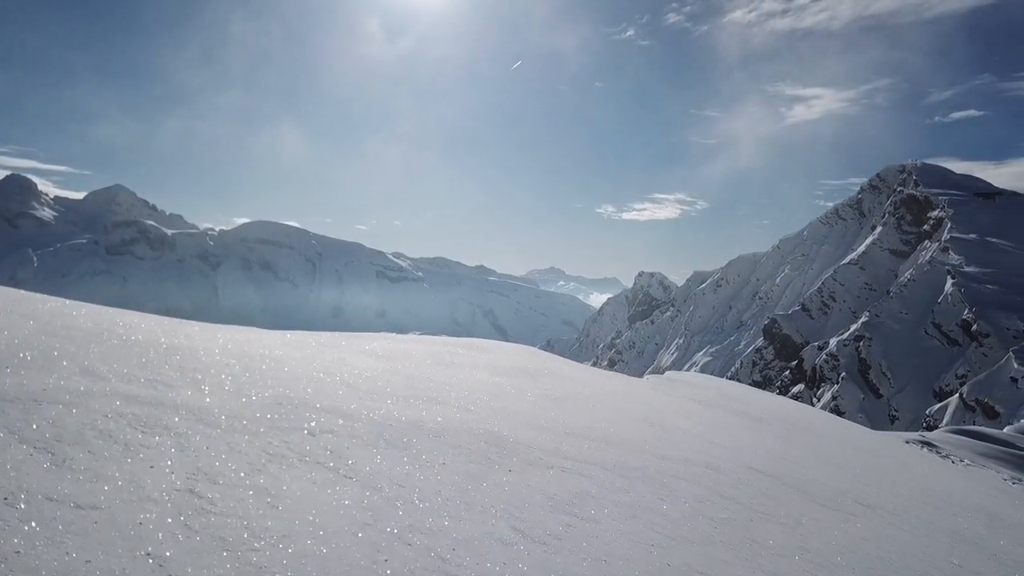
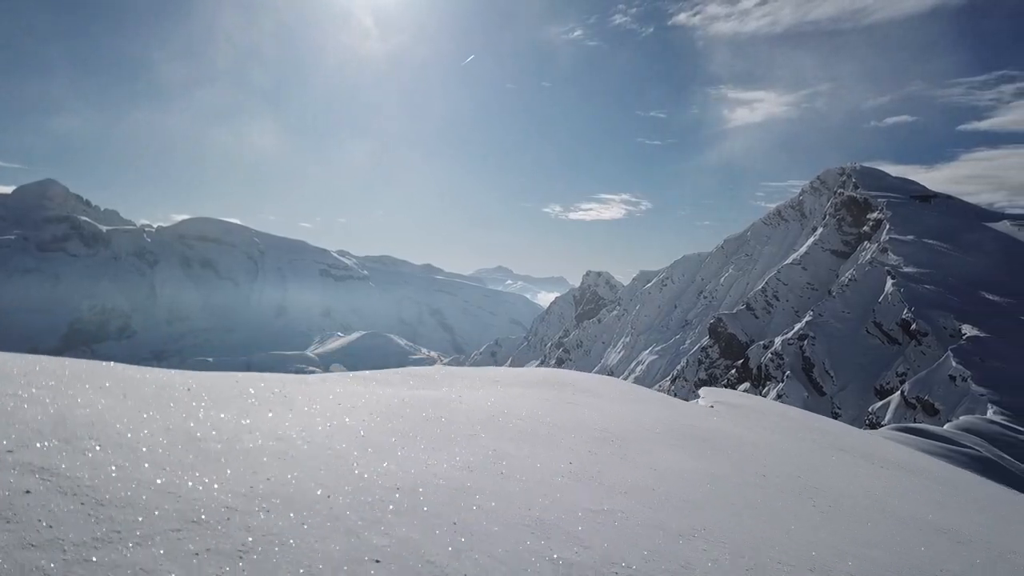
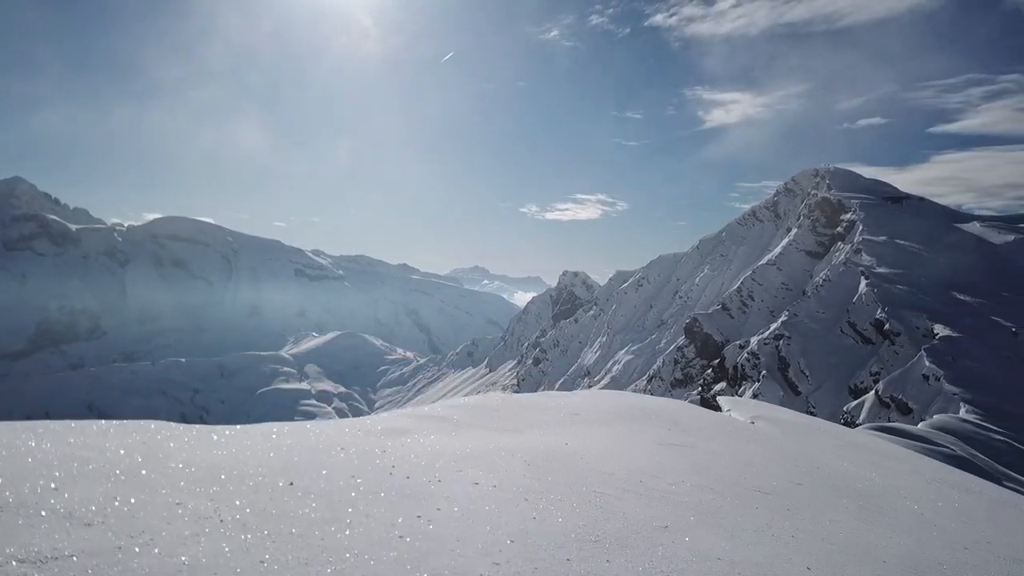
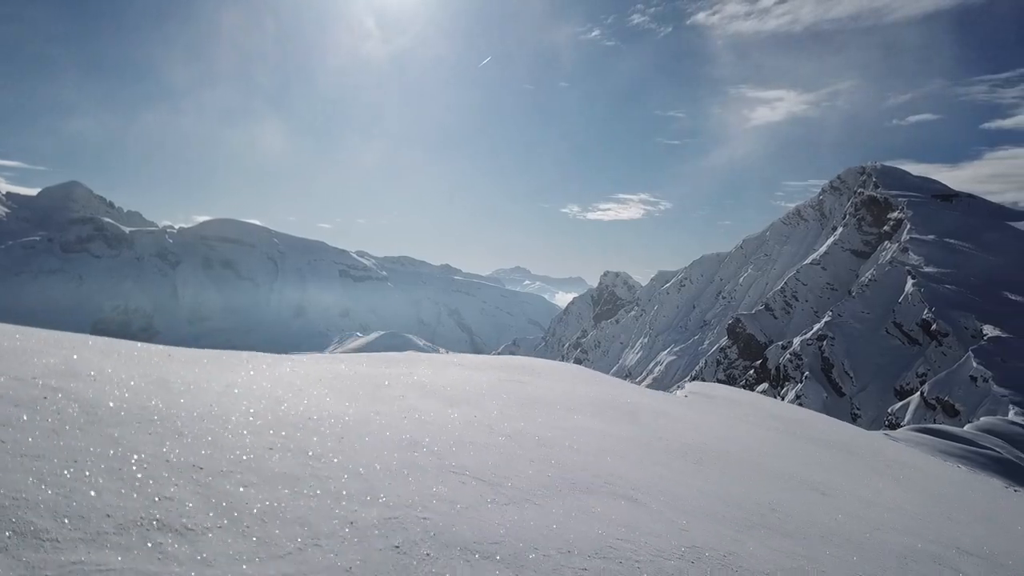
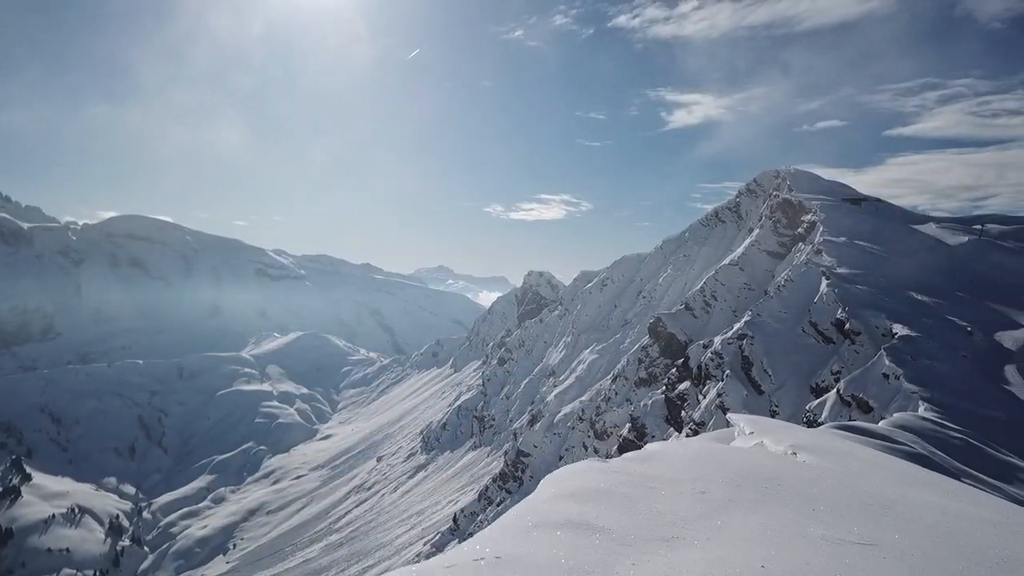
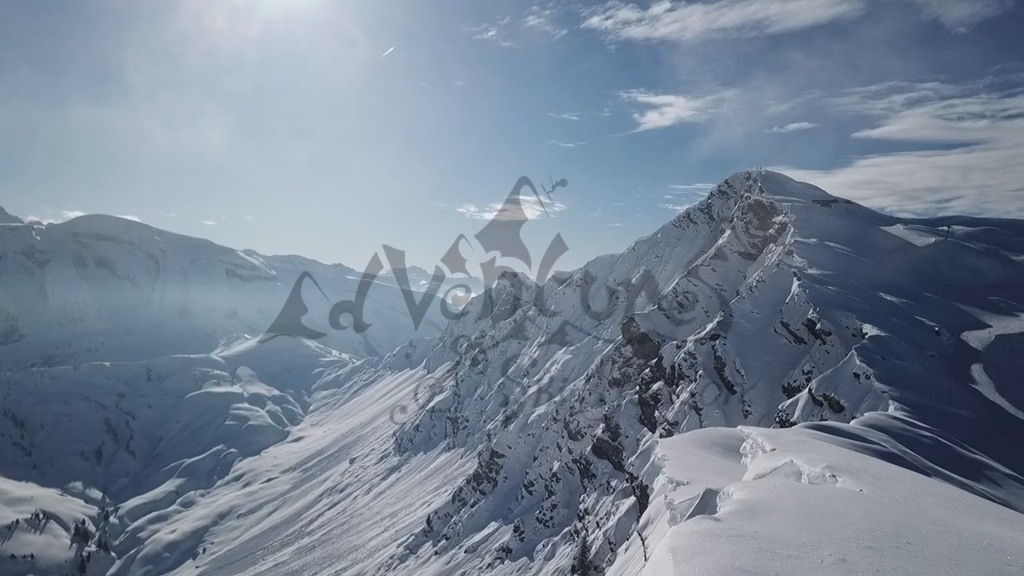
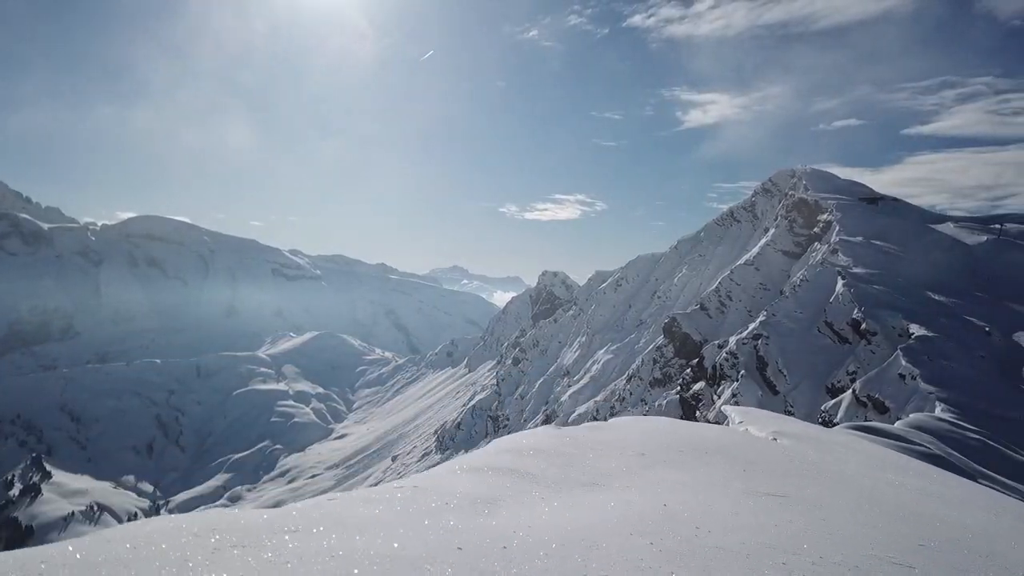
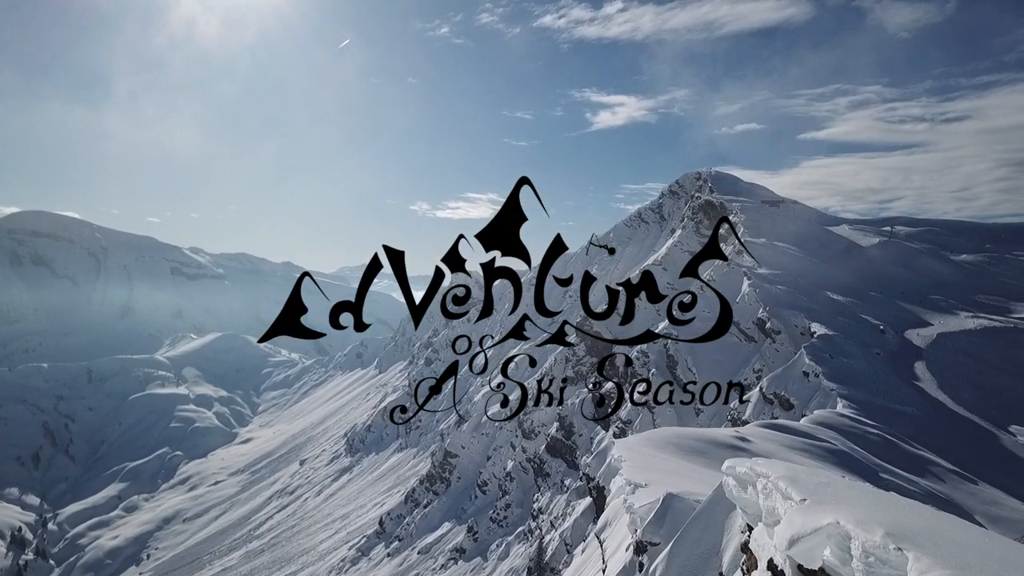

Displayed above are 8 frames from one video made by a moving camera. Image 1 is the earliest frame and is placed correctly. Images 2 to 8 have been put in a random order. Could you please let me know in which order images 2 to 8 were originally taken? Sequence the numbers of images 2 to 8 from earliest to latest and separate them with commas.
4, 2, 3, 7, 5, 6, 8
